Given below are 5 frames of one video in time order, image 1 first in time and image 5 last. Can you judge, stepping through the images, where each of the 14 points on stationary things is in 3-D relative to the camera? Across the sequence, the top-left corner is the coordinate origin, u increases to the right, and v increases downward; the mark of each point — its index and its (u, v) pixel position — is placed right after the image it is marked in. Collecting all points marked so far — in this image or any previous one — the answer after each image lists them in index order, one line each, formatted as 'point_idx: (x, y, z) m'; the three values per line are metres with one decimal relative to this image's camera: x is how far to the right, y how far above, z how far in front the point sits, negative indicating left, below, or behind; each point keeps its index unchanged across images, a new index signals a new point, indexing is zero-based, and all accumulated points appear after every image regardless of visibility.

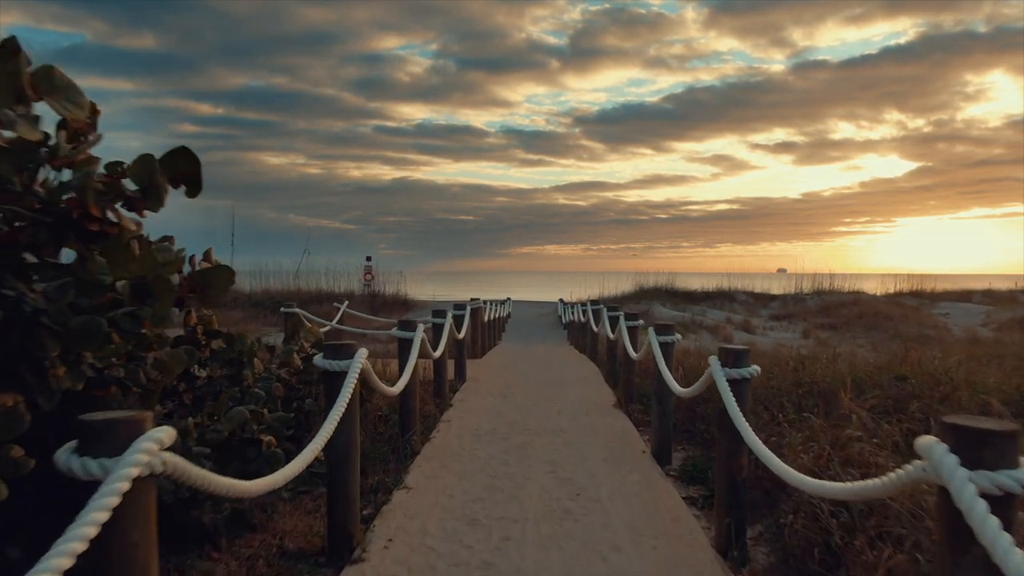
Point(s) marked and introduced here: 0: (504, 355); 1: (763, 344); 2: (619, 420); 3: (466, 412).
0: (-0.2, -1.3, +14.0) m
1: (+7.1, -1.6, +20.0) m
2: (+1.1, -1.3, +7.2) m
3: (-0.5, -1.3, +7.6) m
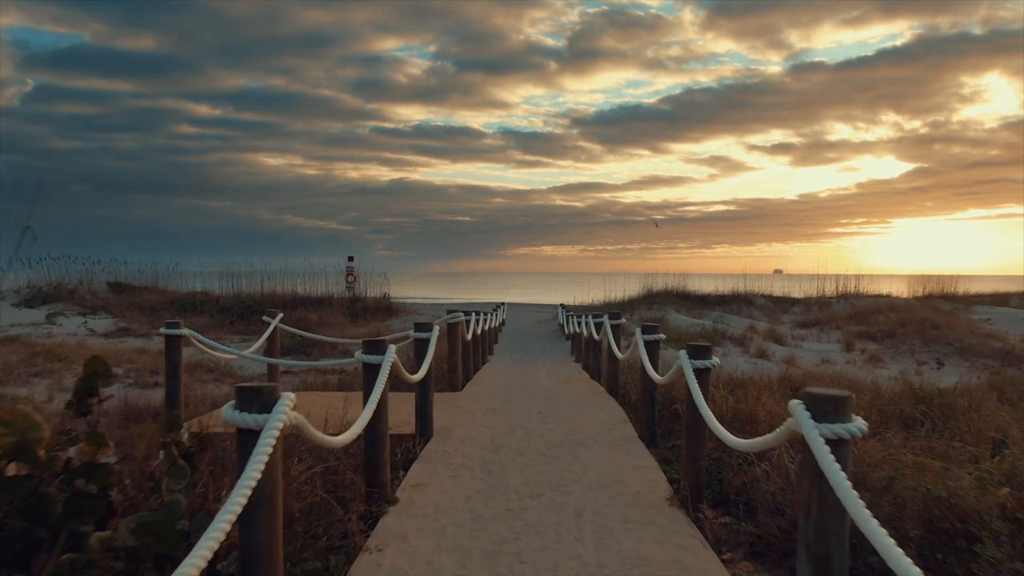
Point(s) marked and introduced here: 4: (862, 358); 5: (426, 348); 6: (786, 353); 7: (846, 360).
0: (-0.3, -1.4, +10.7) m
1: (+6.9, -1.7, +16.8) m
2: (+1.0, -1.4, +4.0) m
3: (-0.6, -1.4, +4.3) m
4: (+8.6, -1.7, +17.5) m
5: (-0.8, -0.6, +6.7) m
6: (+6.8, -1.6, +17.8) m
7: (+8.1, -1.8, +17.4) m
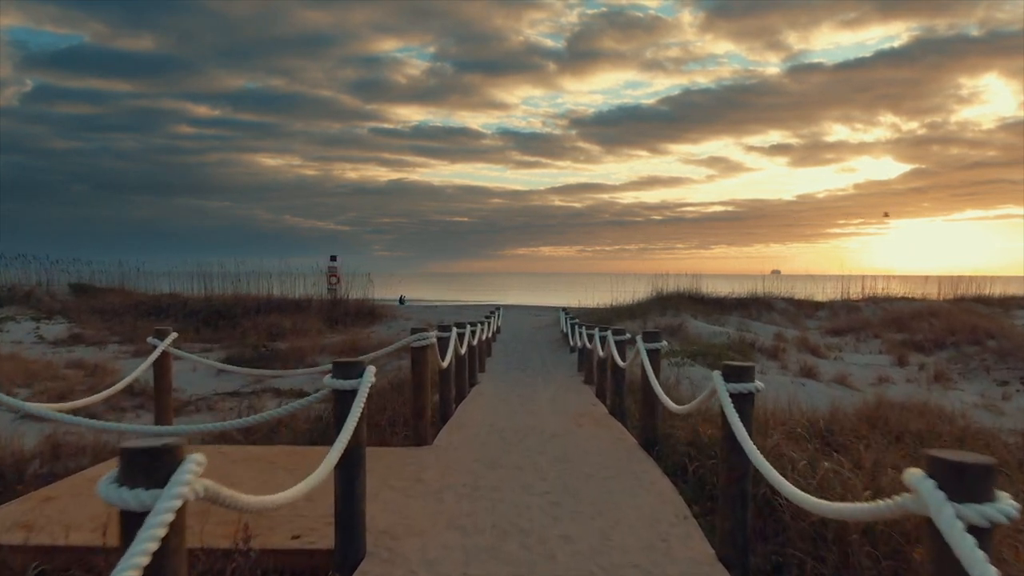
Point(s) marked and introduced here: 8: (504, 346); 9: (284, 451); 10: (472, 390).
0: (-0.3, -1.5, +7.9) m
1: (+6.8, -1.8, +14.0) m
2: (+0.9, -1.5, +1.1) m
3: (-0.6, -1.5, +1.5) m
4: (+8.5, -1.8, +14.7) m
5: (-0.9, -0.7, +3.9) m
6: (+6.8, -1.7, +15.0) m
7: (+8.1, -1.9, +14.5) m
8: (-0.2, -1.5, +18.4) m
9: (-2.0, -1.4, +6.3) m
10: (-0.6, -1.6, +11.0) m
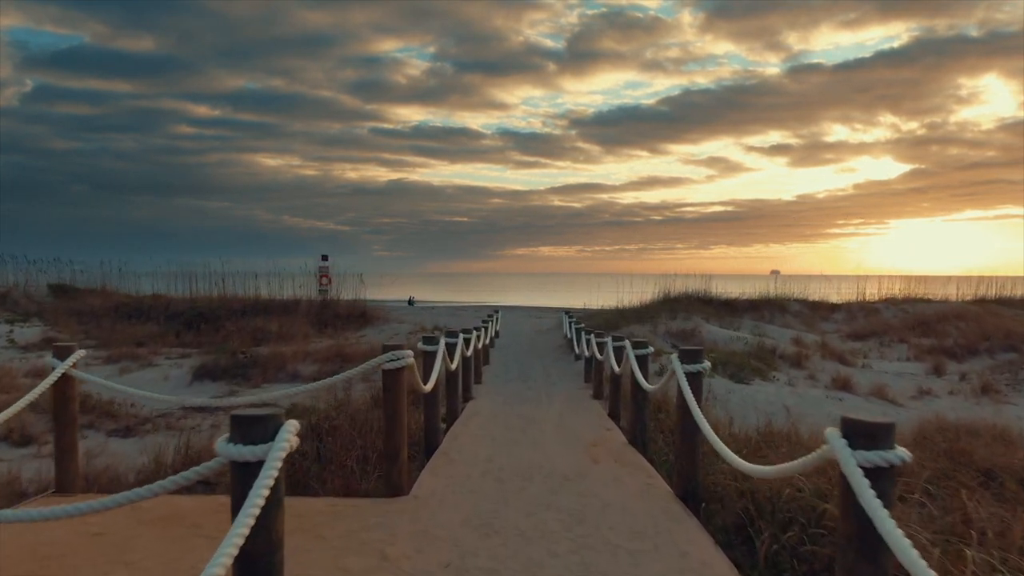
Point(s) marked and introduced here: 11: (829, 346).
0: (-0.3, -1.5, +6.4) m
1: (+6.8, -1.9, +12.6) m
2: (+0.9, -1.5, -0.3) m
3: (-0.6, -1.5, +0.1) m
4: (+8.5, -1.9, +13.2) m
5: (-0.9, -0.7, +2.4) m
6: (+6.8, -1.8, +13.6) m
7: (+8.1, -1.9, +13.1) m
8: (-0.2, -1.5, +17.0) m
9: (-2.0, -1.5, +4.8) m
10: (-0.6, -1.6, +9.6) m
11: (+8.5, -1.6, +19.1) m
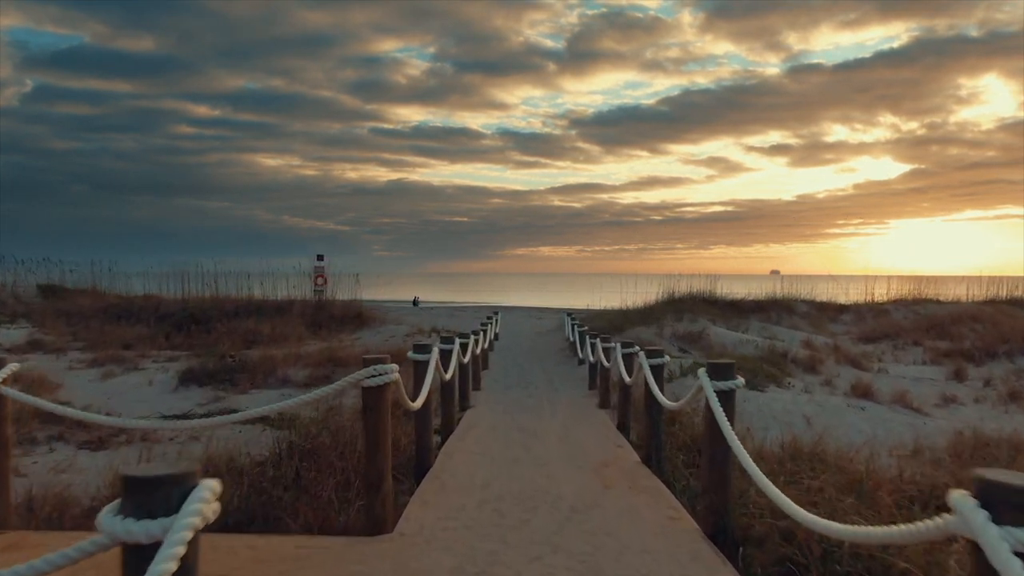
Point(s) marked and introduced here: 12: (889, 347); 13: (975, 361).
0: (-0.3, -1.5, +5.7) m
1: (+6.8, -1.9, +11.9) m
2: (+0.9, -1.6, -1.0) m
3: (-0.6, -1.6, -0.6) m
4: (+8.5, -1.9, +12.5) m
5: (-0.9, -0.7, +1.7) m
6: (+6.8, -1.8, +12.9) m
7: (+8.1, -1.9, +12.4) m
8: (-0.2, -1.6, +16.3) m
9: (-2.0, -1.5, +4.1) m
10: (-0.6, -1.6, +8.9) m
11: (+8.5, -1.6, +18.4) m
12: (+10.5, -1.6, +19.7) m
13: (+10.8, -1.7, +16.6) m
